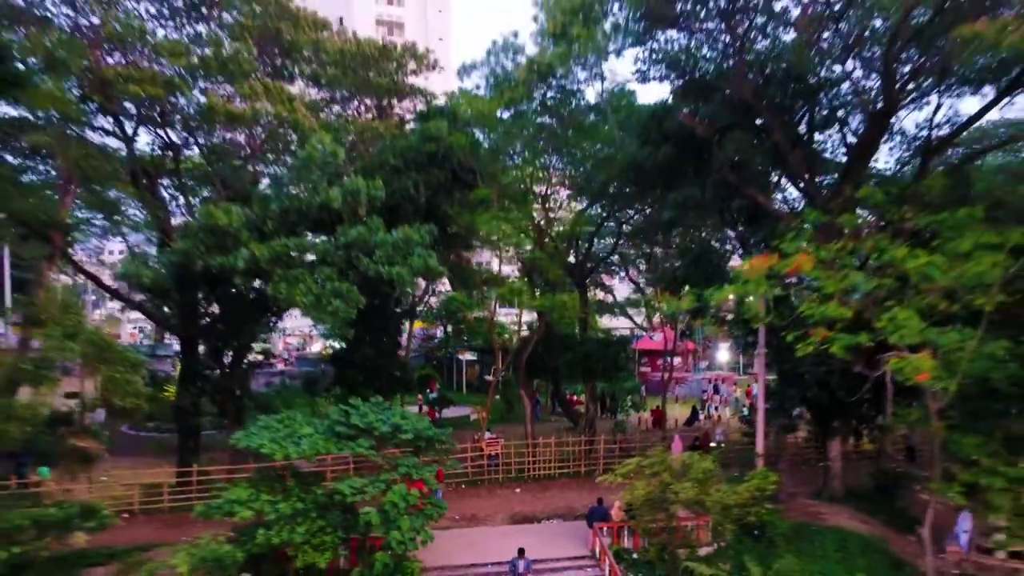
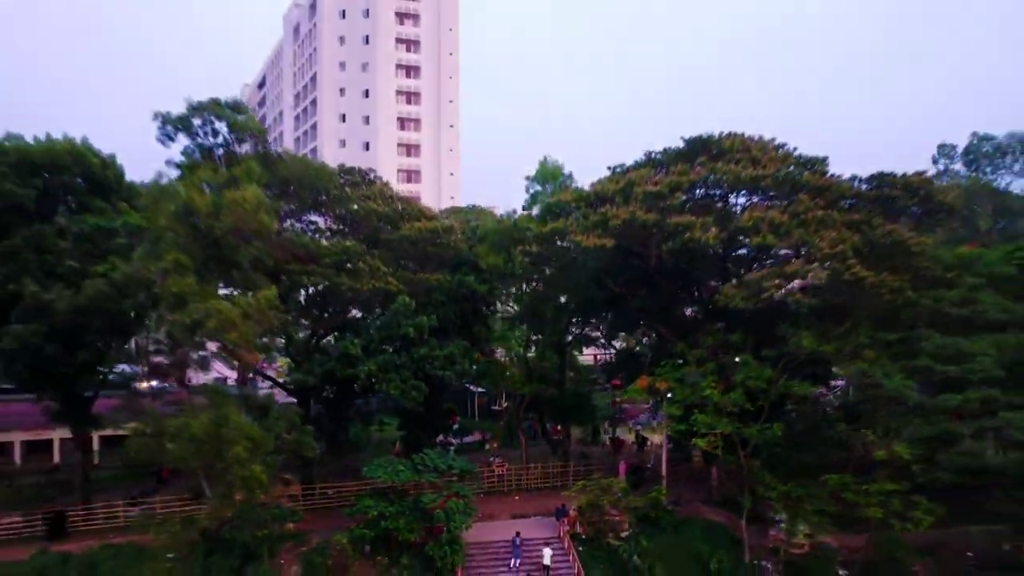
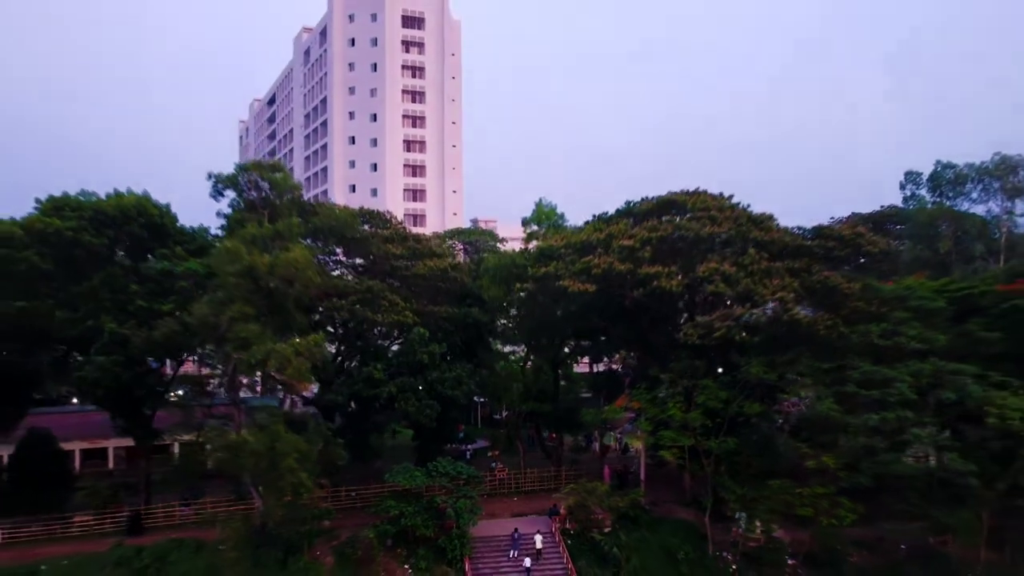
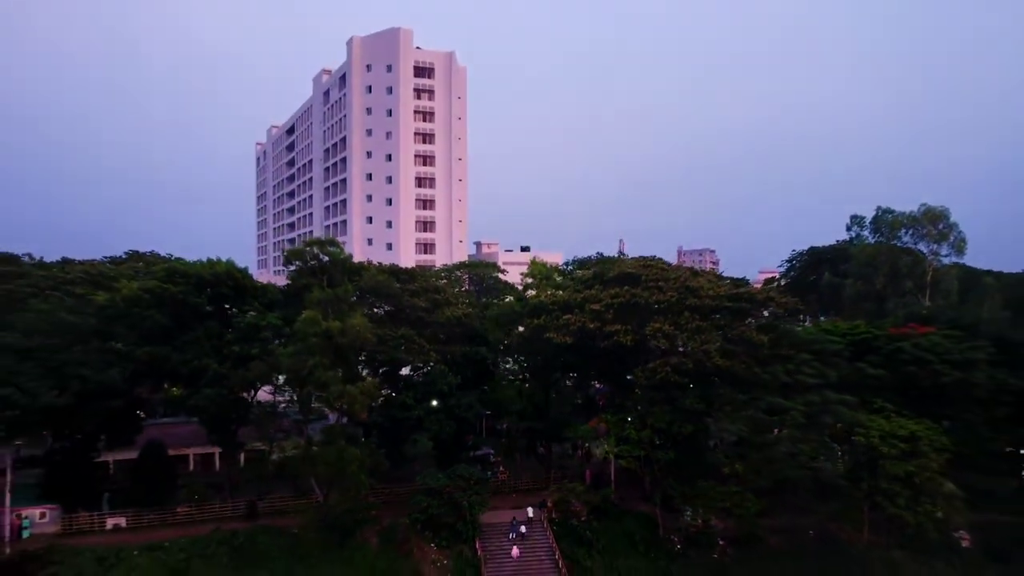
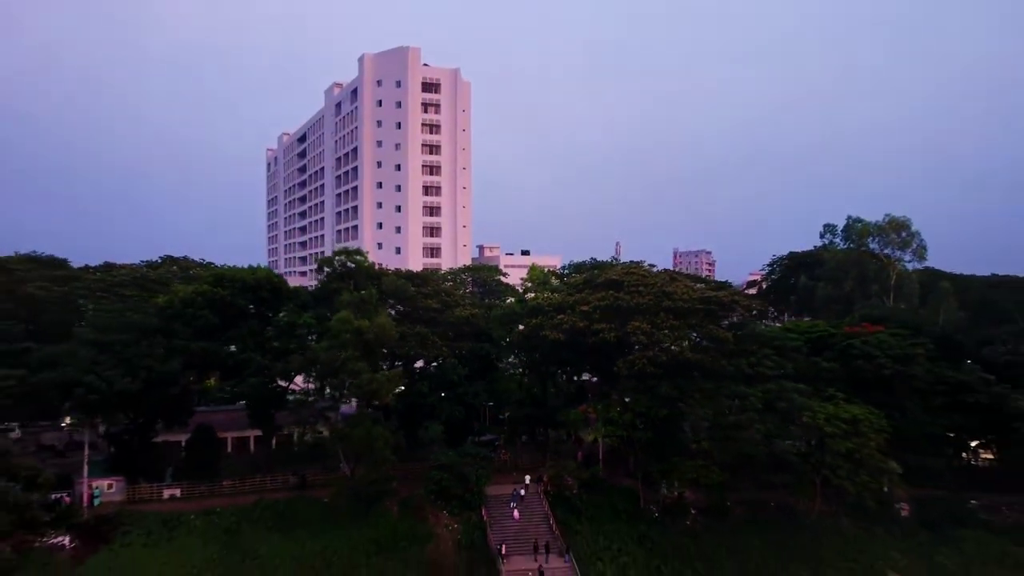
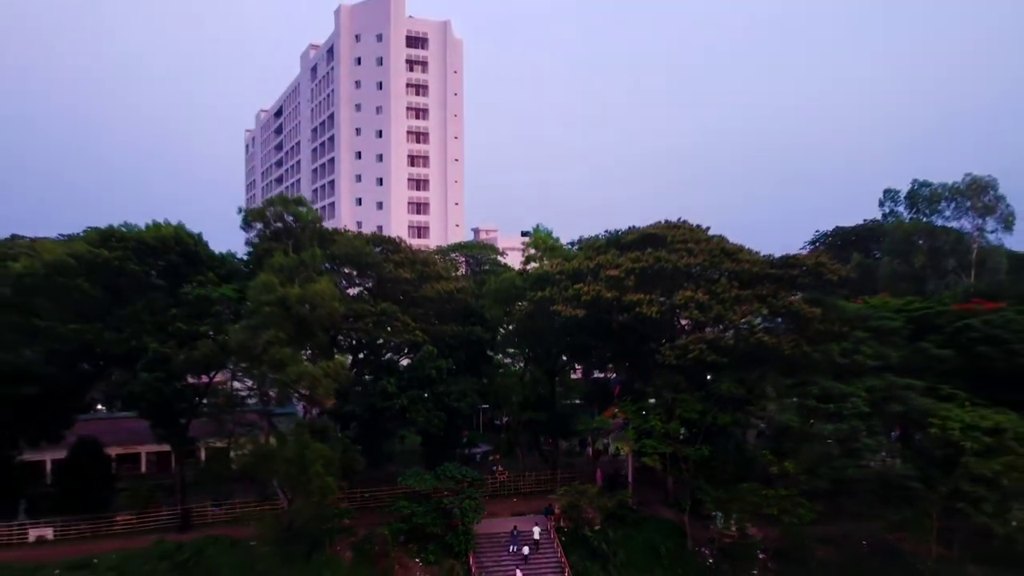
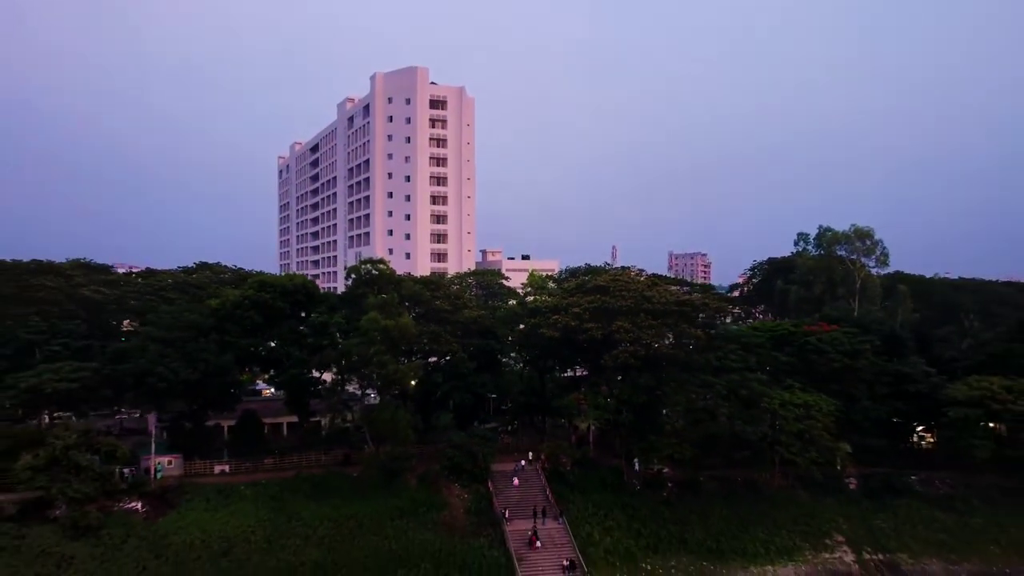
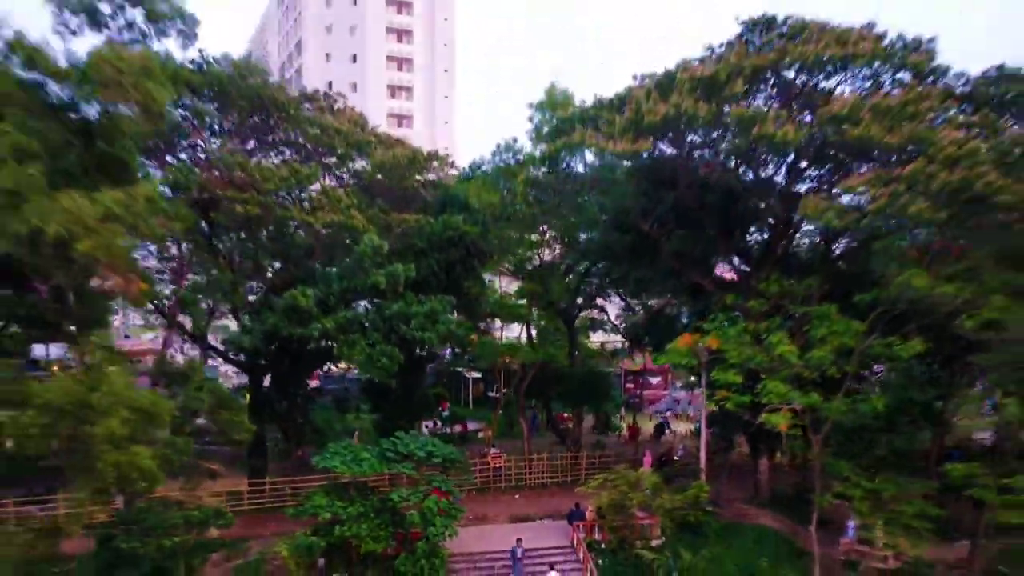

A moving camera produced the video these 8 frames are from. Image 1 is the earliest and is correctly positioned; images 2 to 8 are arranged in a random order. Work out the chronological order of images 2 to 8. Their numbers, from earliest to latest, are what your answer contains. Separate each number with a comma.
8, 2, 3, 6, 4, 5, 7
